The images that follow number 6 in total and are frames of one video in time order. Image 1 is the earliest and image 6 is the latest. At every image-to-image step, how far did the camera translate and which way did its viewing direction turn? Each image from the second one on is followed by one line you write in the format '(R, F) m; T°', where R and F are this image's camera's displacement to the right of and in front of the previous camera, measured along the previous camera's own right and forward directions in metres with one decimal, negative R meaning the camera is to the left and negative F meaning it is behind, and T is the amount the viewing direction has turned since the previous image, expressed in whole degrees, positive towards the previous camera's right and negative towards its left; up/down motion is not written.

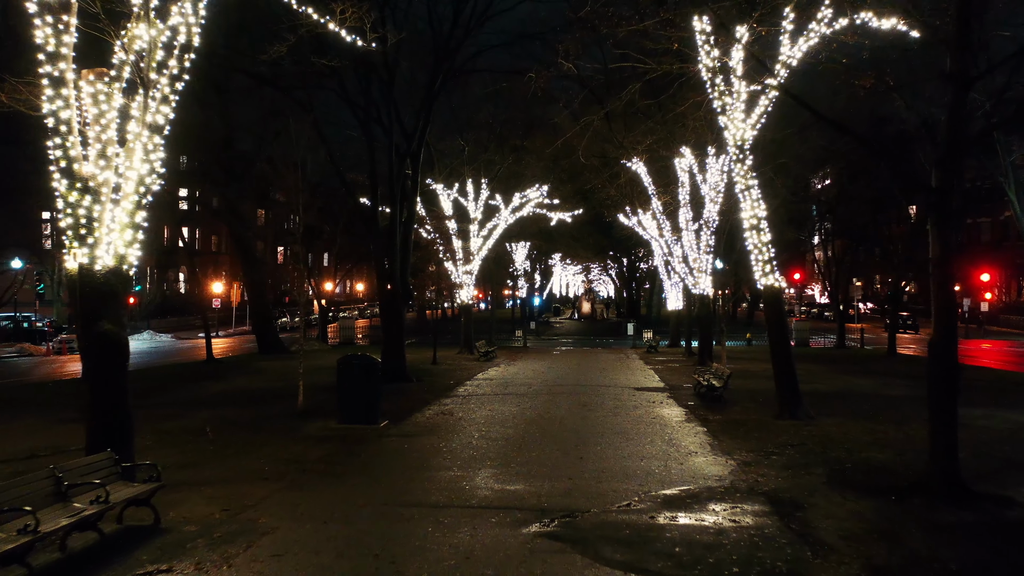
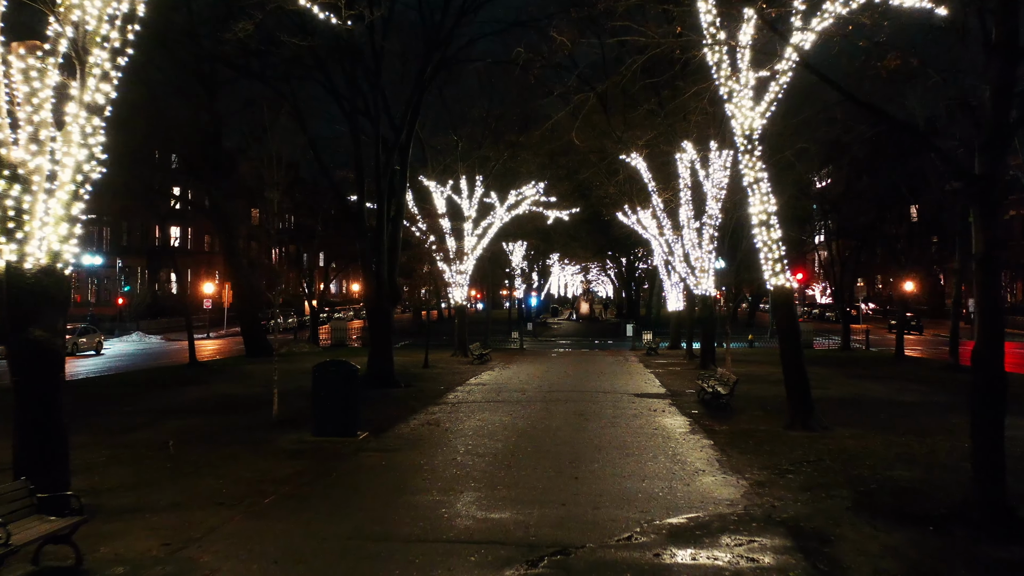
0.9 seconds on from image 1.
(+0.1, +0.9) m; 0°
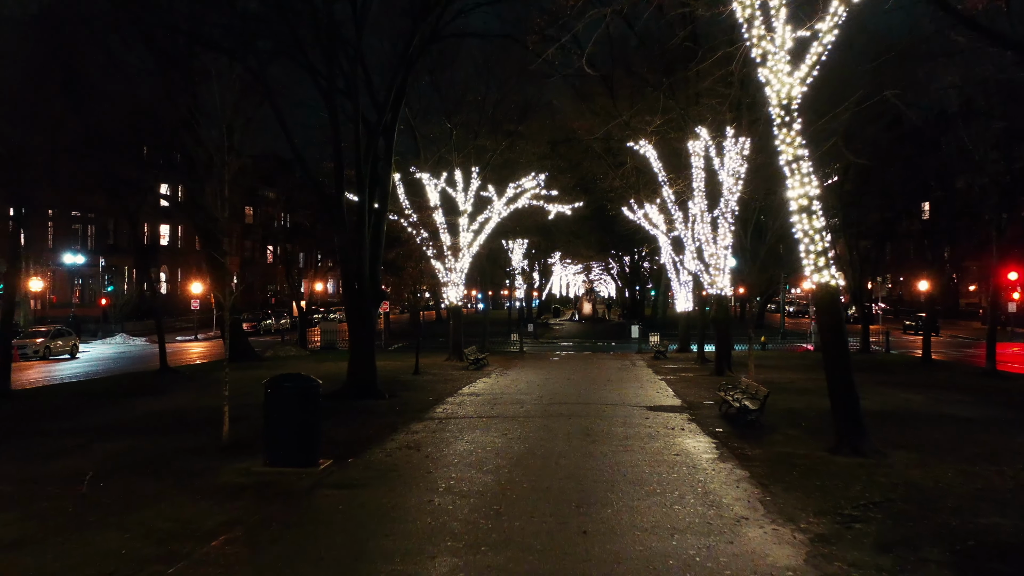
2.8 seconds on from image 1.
(+0.1, +1.9) m; 0°
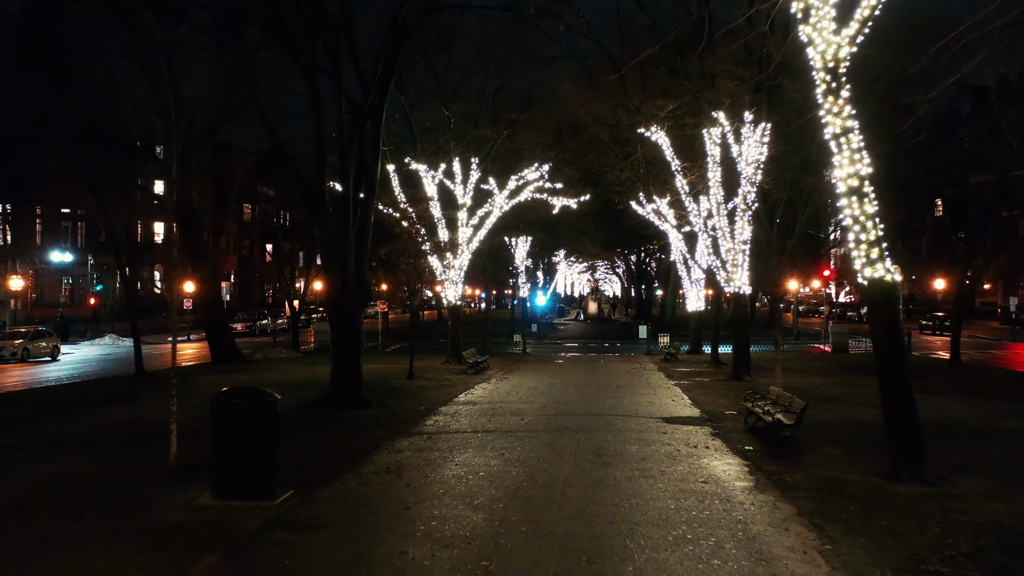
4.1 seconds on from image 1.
(+0.1, +1.6) m; 0°
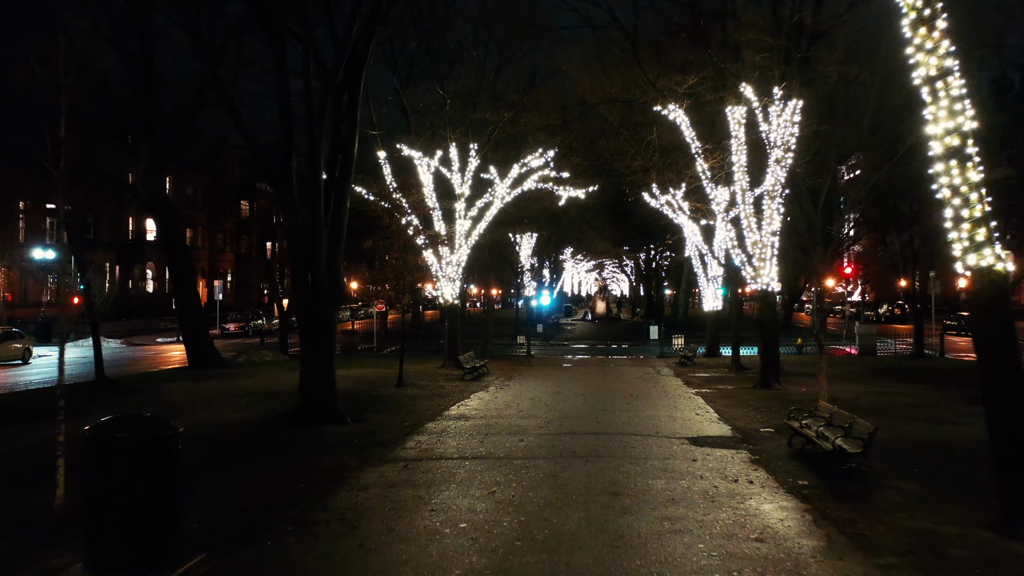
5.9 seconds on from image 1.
(+0.1, +2.1) m; -1°
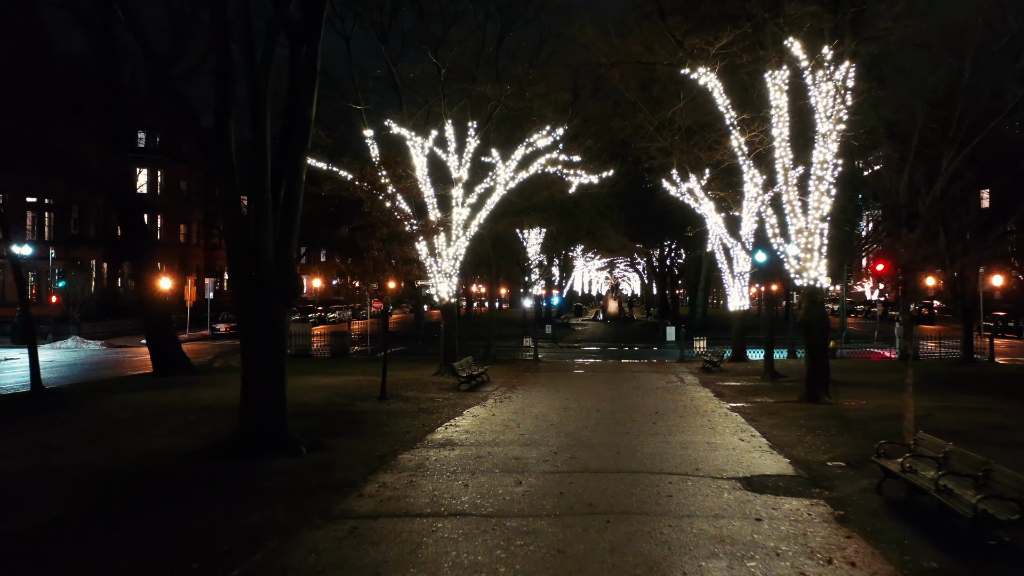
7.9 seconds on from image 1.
(+0.2, +2.7) m; -1°
